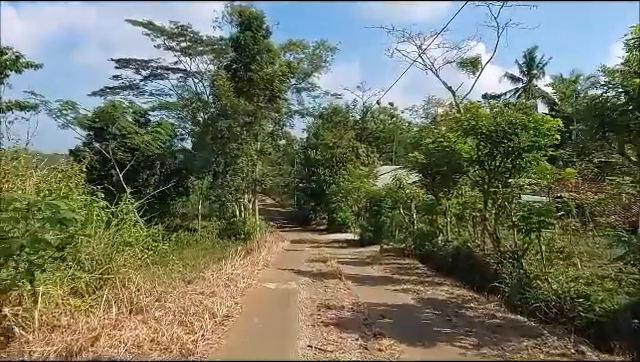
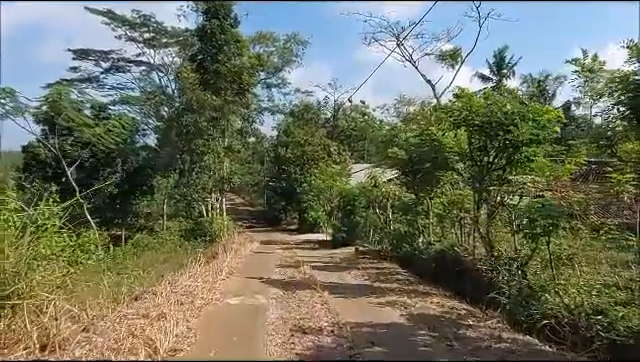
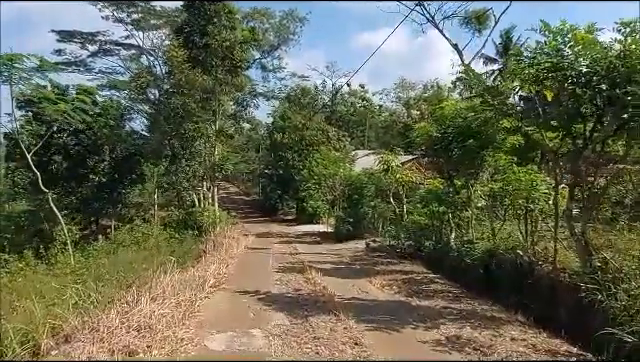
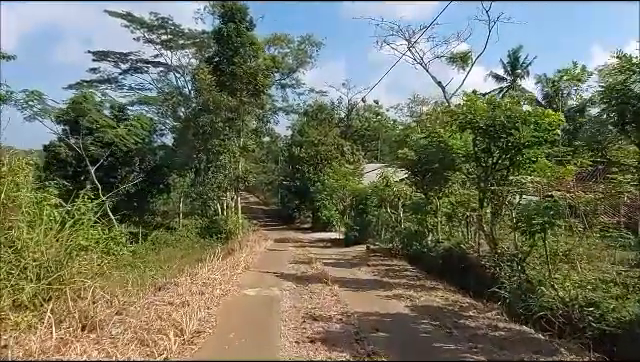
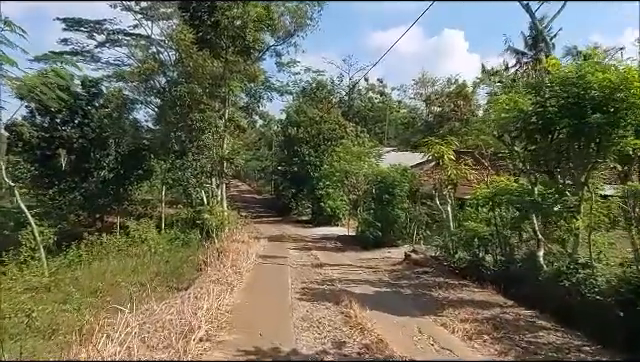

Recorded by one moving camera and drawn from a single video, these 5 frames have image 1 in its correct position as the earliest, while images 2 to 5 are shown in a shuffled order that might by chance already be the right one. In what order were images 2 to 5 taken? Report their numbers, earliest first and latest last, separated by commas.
4, 2, 3, 5
